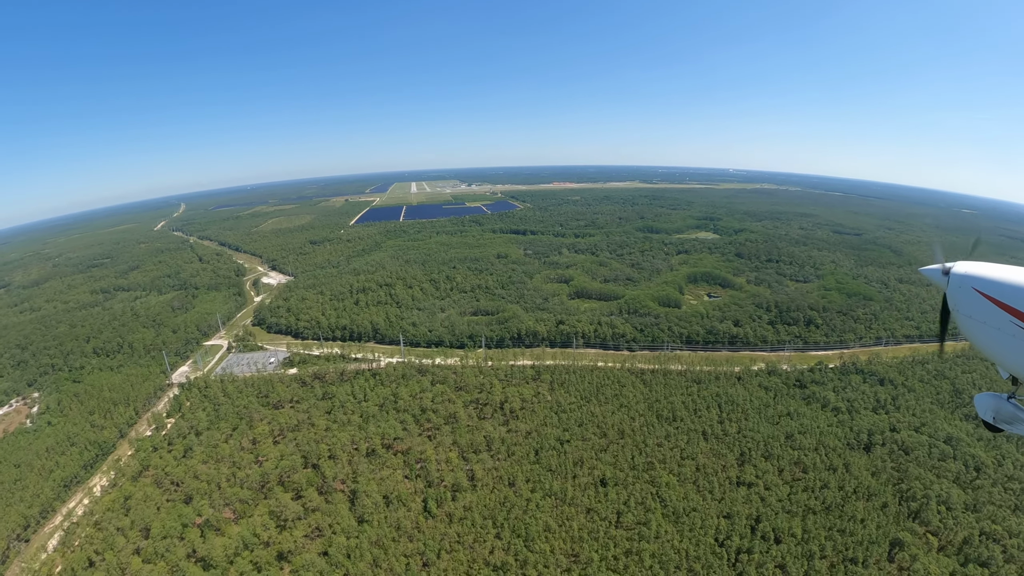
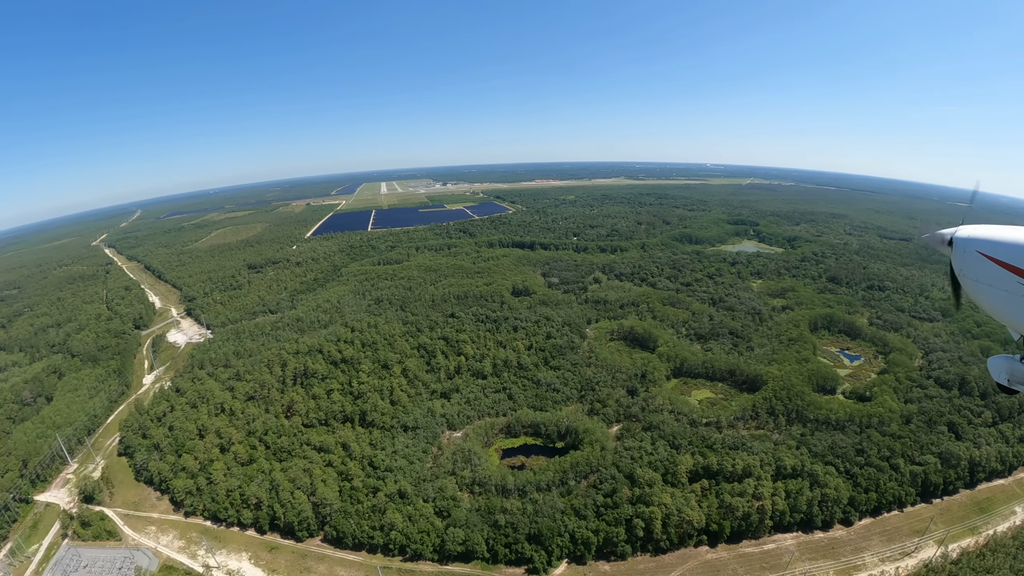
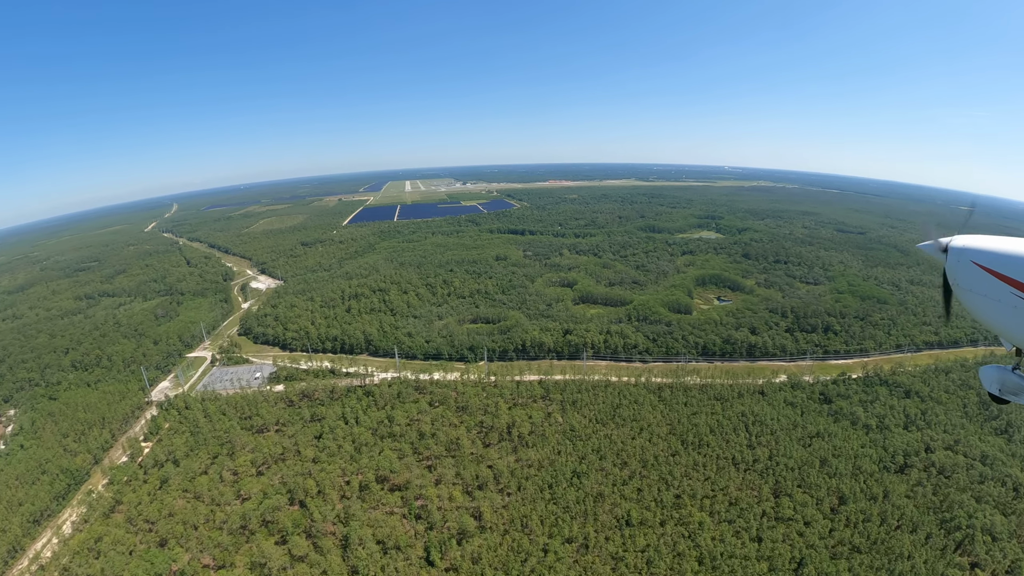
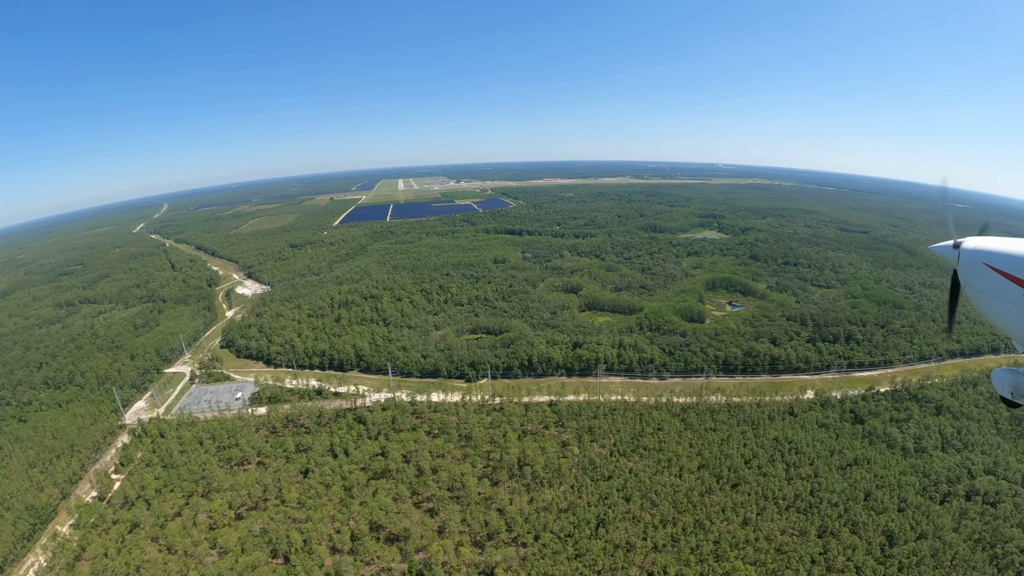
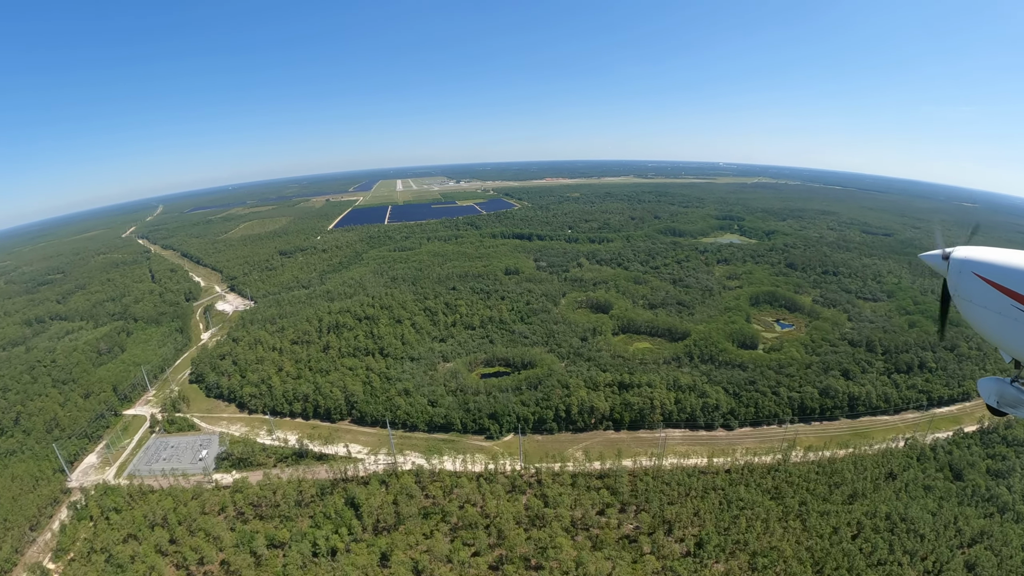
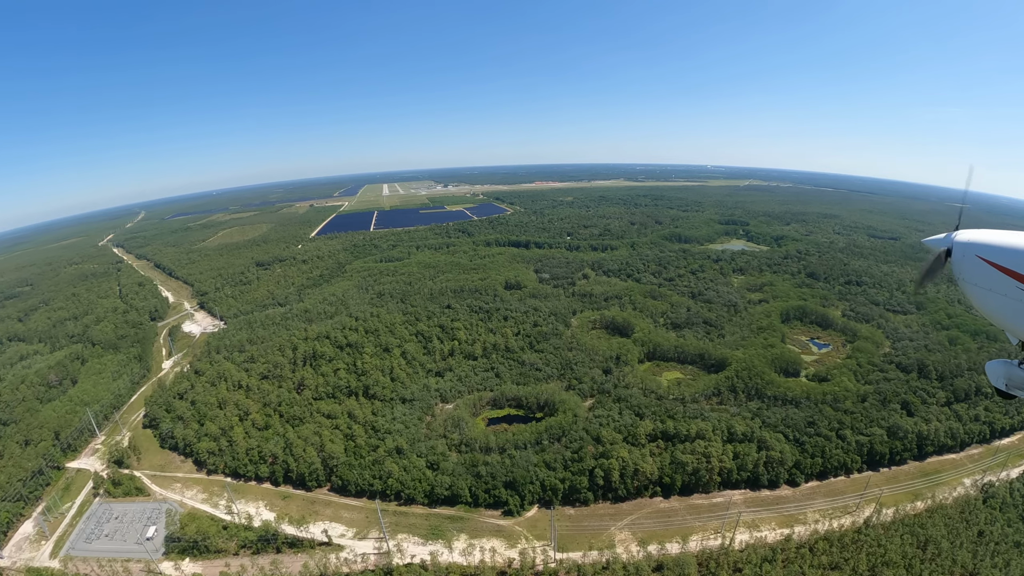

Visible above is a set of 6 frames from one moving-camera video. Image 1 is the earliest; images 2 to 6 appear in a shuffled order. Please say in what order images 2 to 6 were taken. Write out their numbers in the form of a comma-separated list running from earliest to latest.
3, 4, 5, 6, 2
